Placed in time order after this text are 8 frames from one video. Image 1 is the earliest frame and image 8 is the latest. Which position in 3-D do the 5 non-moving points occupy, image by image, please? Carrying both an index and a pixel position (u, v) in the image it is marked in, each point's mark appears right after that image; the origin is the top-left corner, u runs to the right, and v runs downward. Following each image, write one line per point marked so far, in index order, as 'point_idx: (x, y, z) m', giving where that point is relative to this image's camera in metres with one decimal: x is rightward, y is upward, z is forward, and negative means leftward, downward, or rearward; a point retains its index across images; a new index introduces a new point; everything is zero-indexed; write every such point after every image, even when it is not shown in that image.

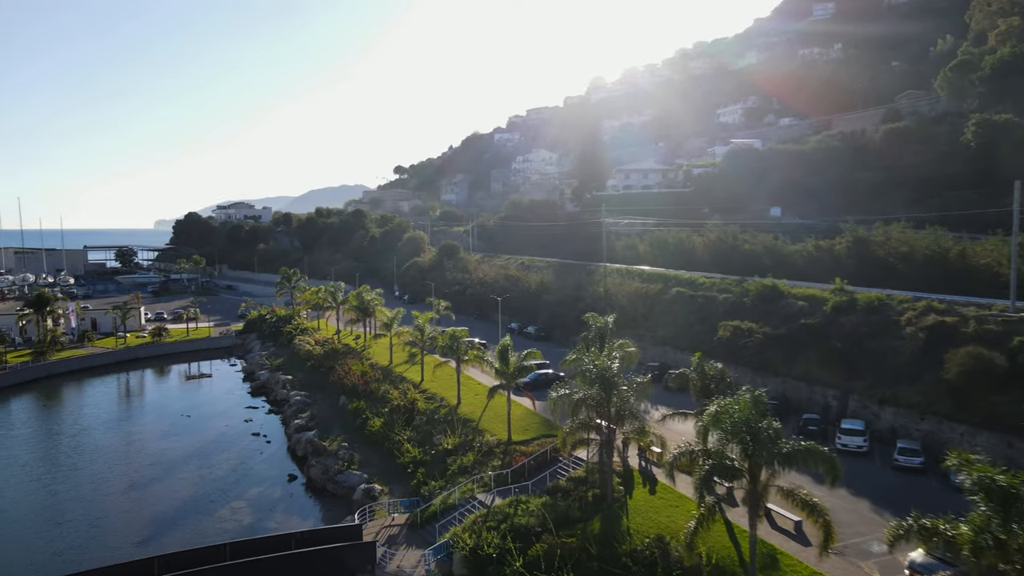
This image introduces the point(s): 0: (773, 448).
0: (+5.3, -3.3, +15.2) m
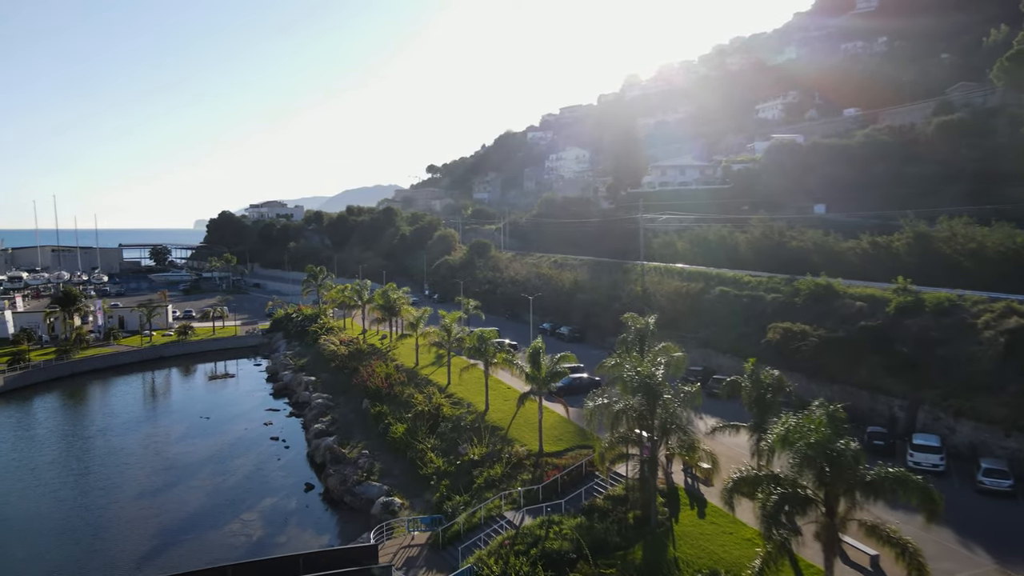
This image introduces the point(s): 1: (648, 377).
0: (+5.9, -3.2, +12.8) m
1: (+3.4, -2.3, +18.9) m
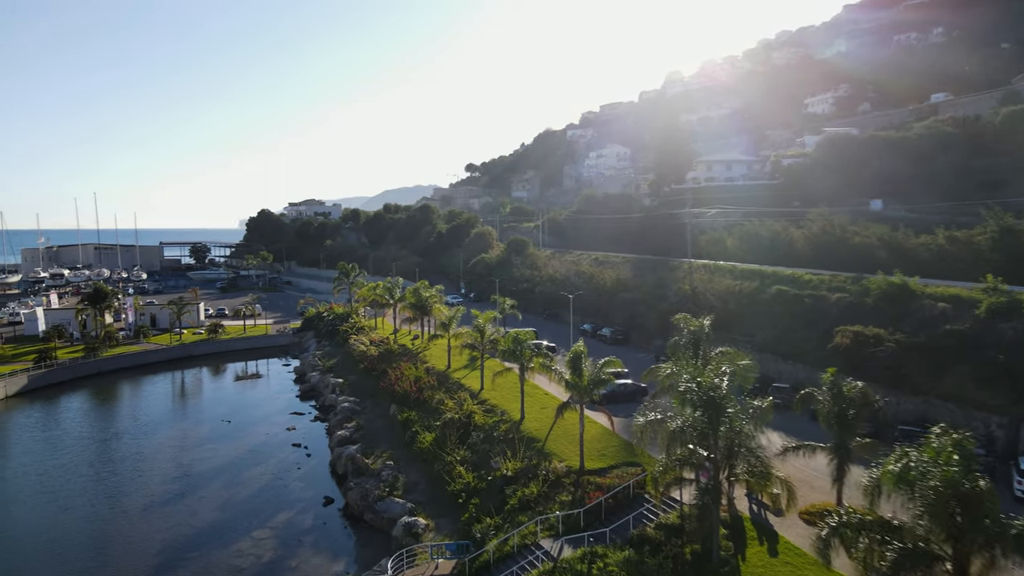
0: (+6.4, -3.1, +9.7) m
1: (+4.3, -2.2, +16.0) m
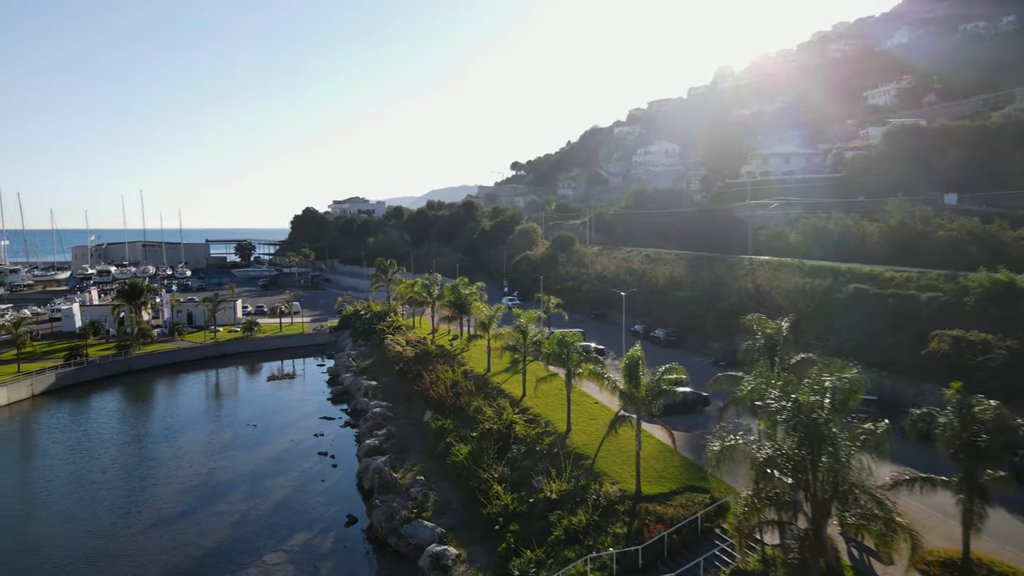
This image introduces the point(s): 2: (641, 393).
0: (+6.7, -3.0, +6.3) m
1: (+5.0, -2.1, +12.7) m
2: (+3.3, -2.7, +19.3) m
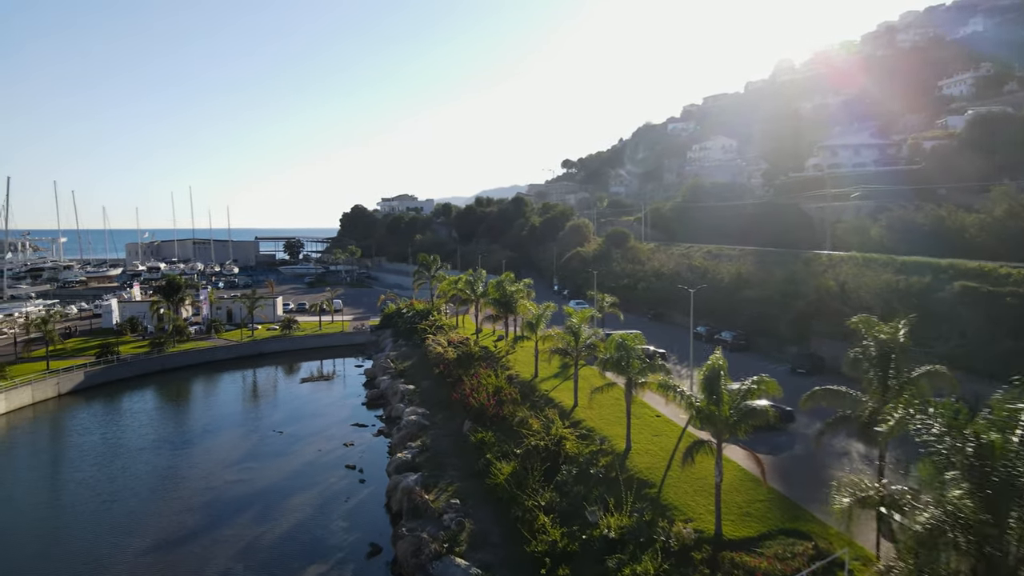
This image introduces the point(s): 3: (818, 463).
0: (+6.9, -2.9, +2.3) m
1: (+5.7, -1.9, +8.8) m
2: (+4.4, -2.5, +15.5) m
3: (+8.1, -4.6, +19.7) m
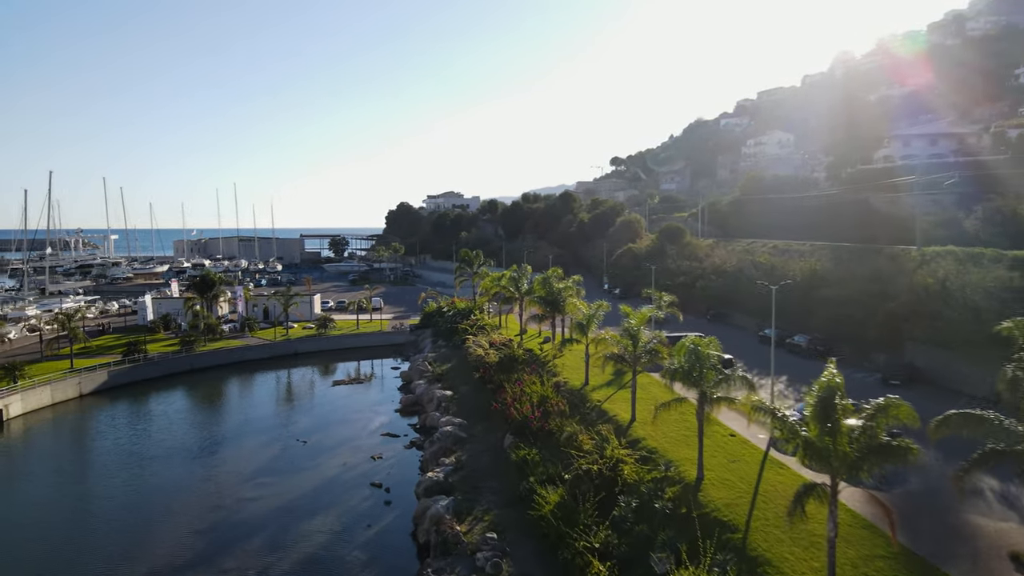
0: (+6.8, -2.8, -1.6) m
1: (+6.0, -1.8, +4.9) m
2: (+5.1, -2.4, +11.7) m
3: (+9.1, -4.5, +15.7) m
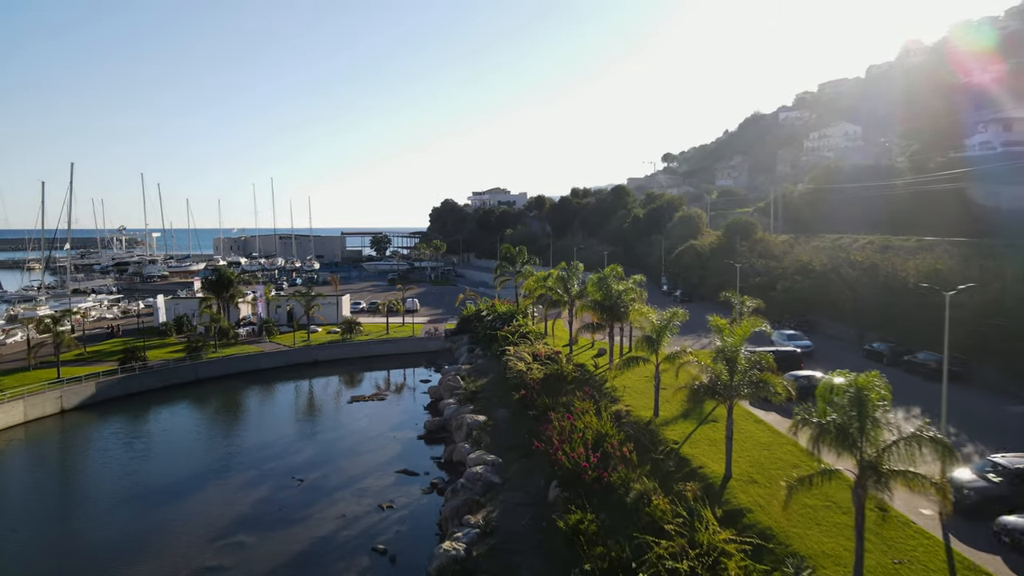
0: (+6.3, -2.9, -8.3) m
1: (+5.9, -1.9, -1.7) m
2: (+5.5, -2.5, +5.1) m
3: (+9.7, -4.7, +8.9) m
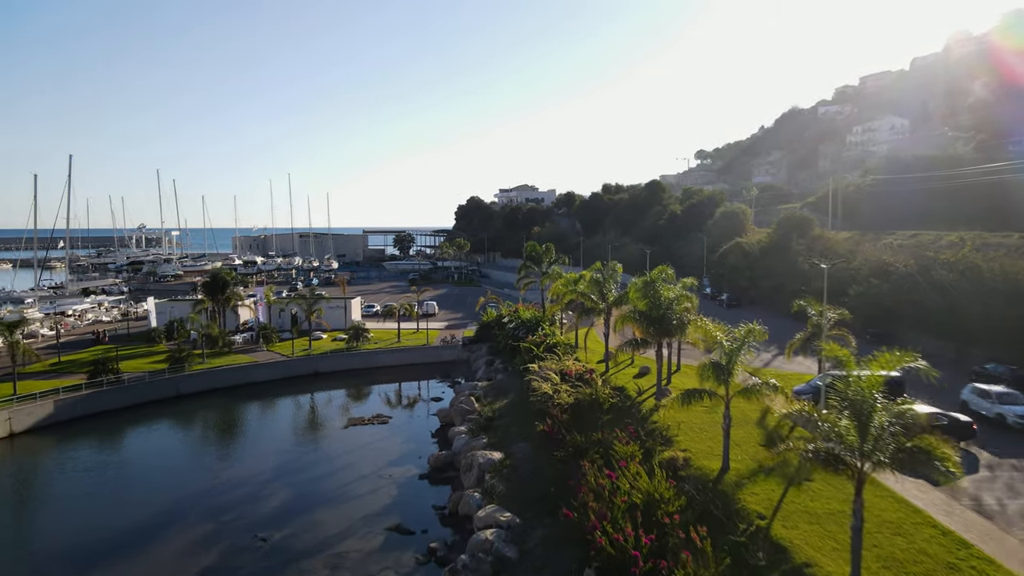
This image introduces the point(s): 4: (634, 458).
0: (+5.6, -3.1, -13.9) m
1: (+5.5, -2.2, -7.3) m
2: (+5.3, -2.7, -0.5) m
3: (+9.6, -4.9, +3.1) m
4: (+2.8, -3.9, +16.8) m
